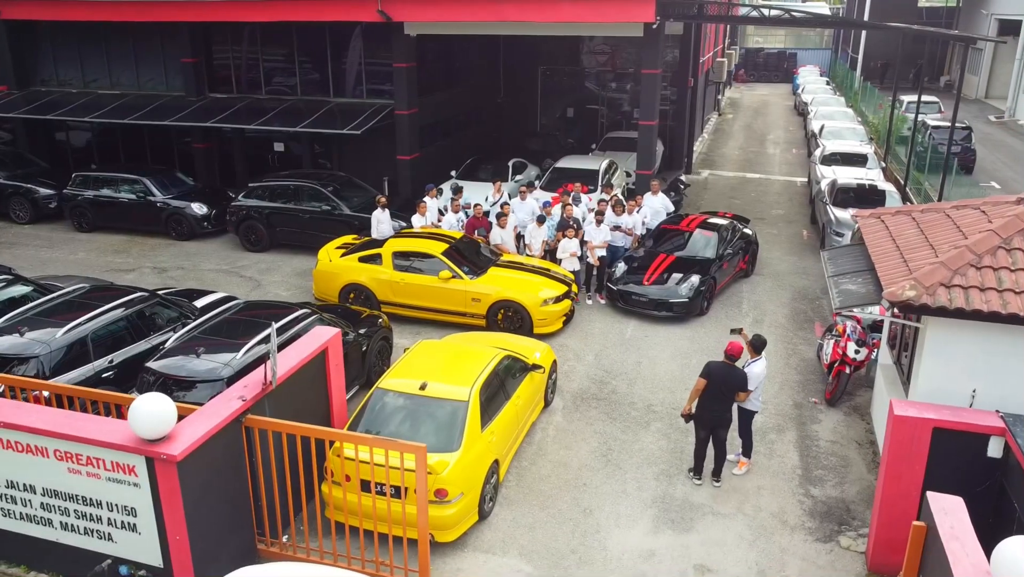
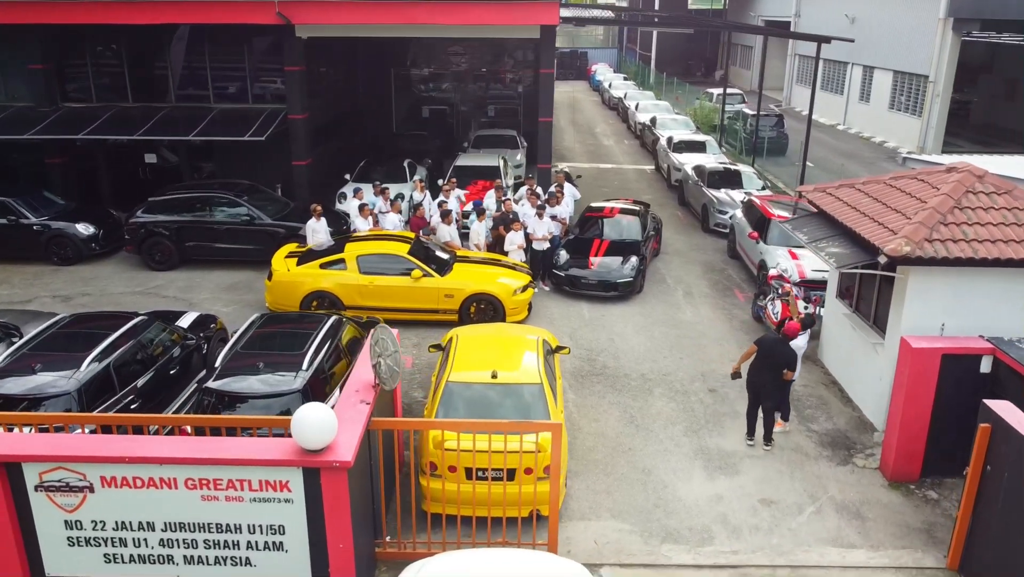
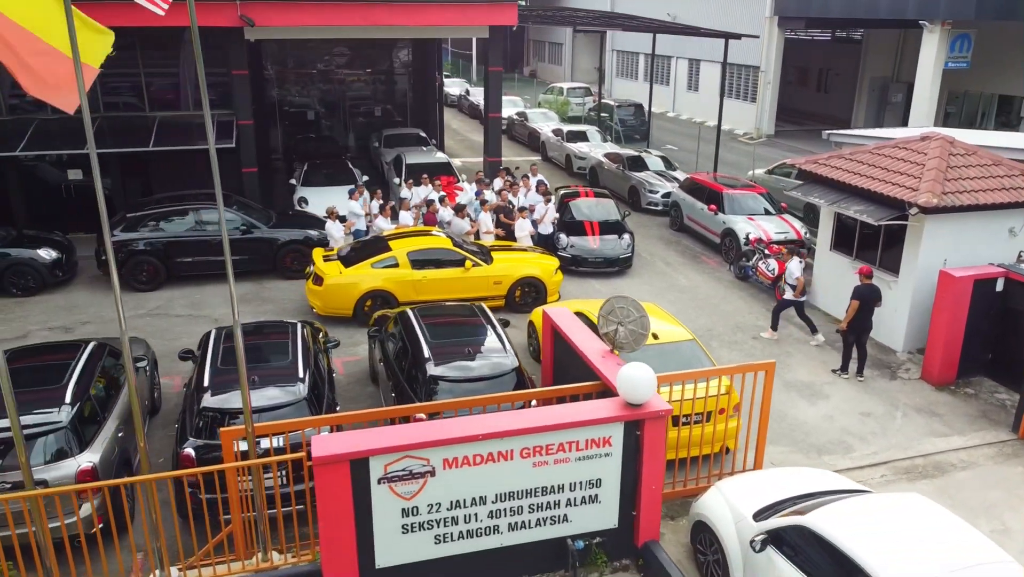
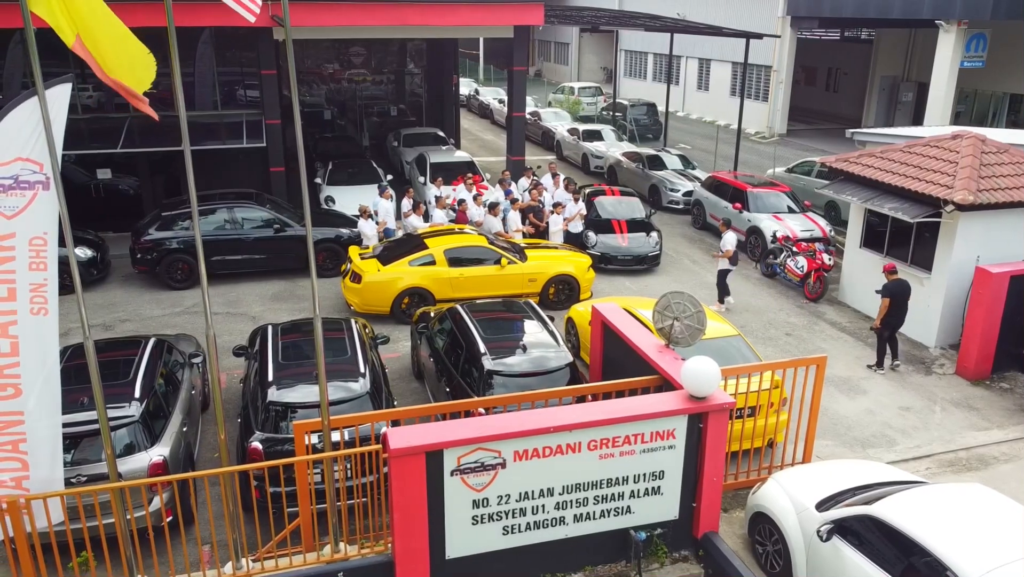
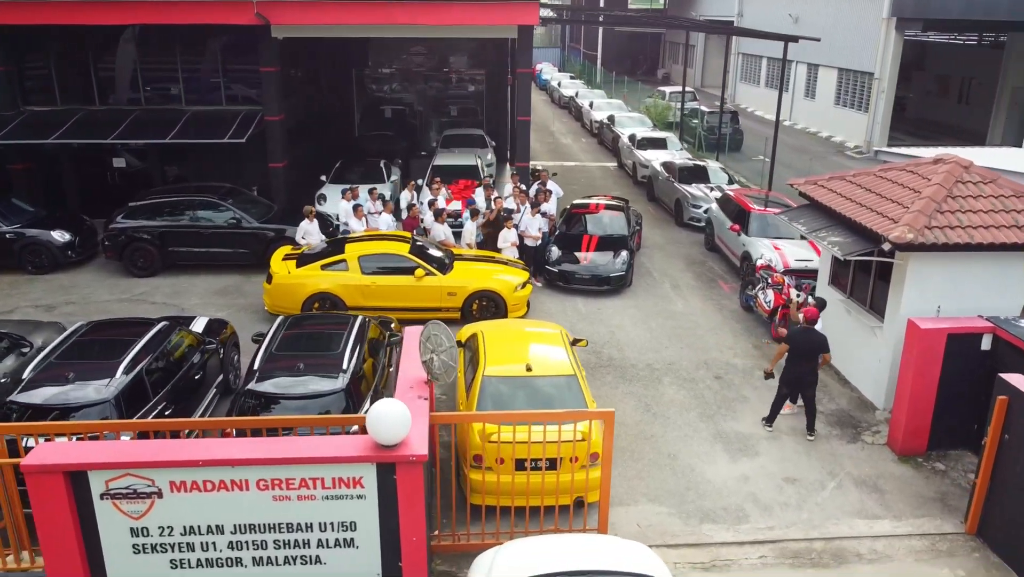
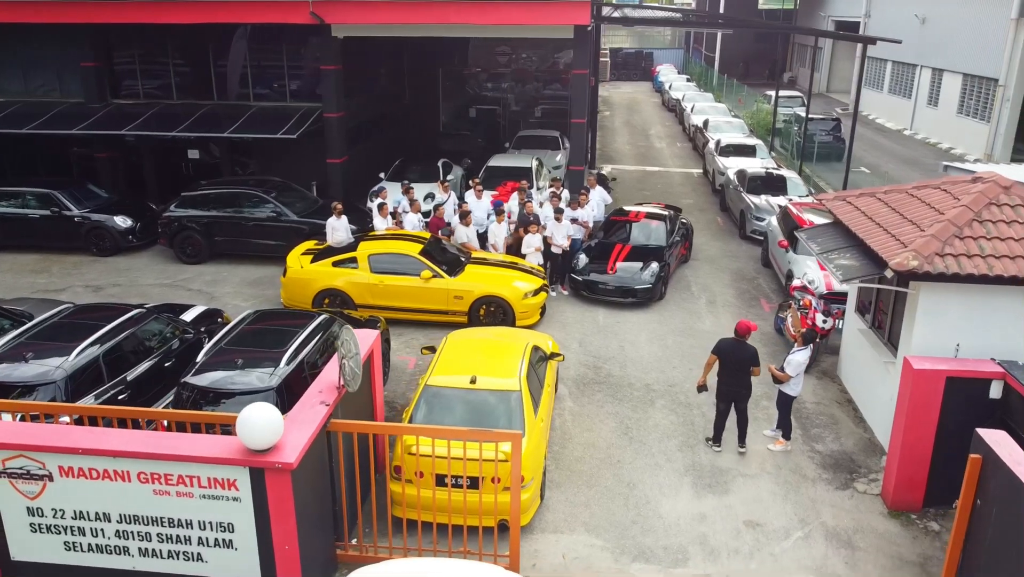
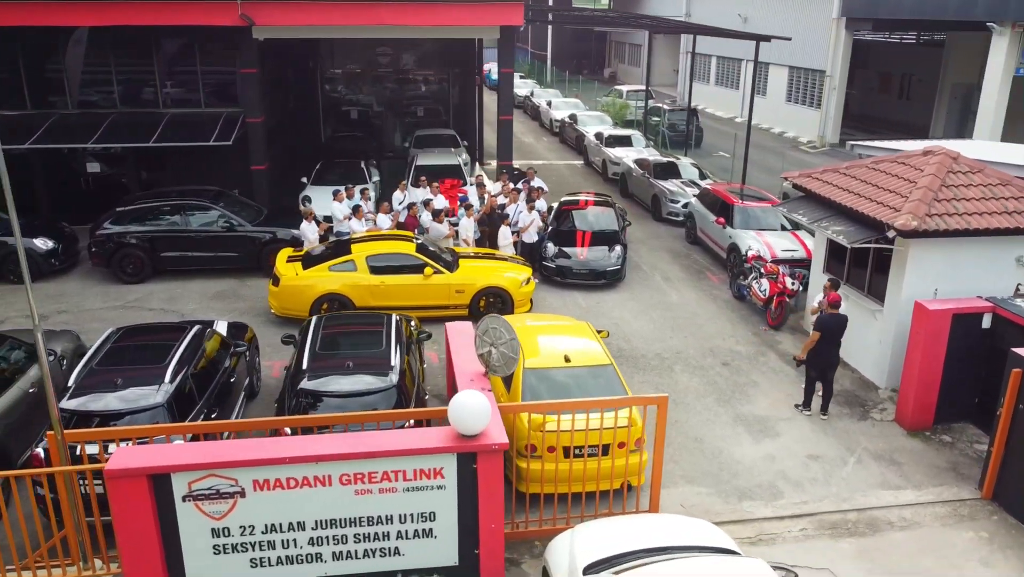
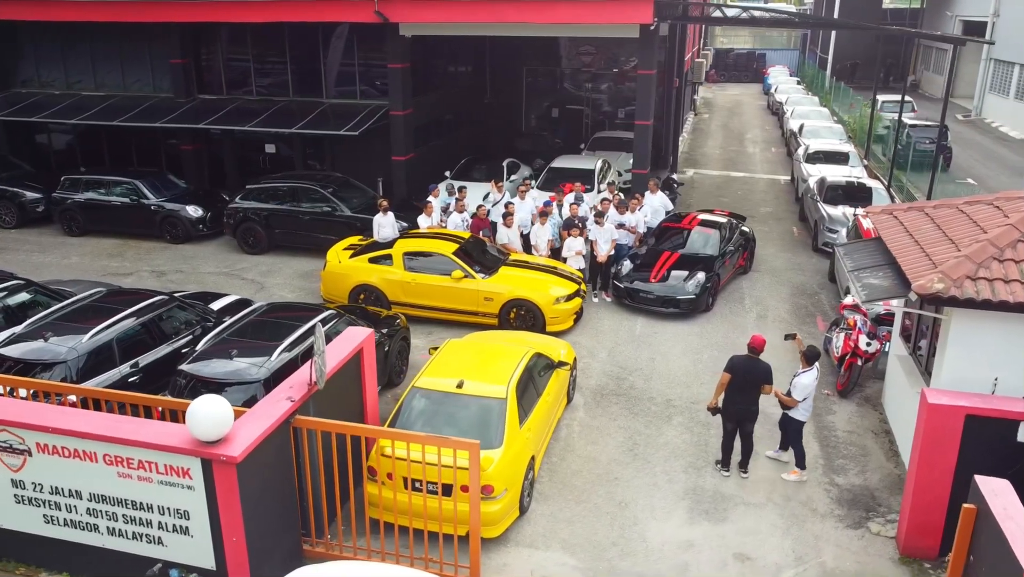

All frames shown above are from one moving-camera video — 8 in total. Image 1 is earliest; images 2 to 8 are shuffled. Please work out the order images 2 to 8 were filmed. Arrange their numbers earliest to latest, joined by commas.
8, 6, 2, 5, 7, 3, 4
